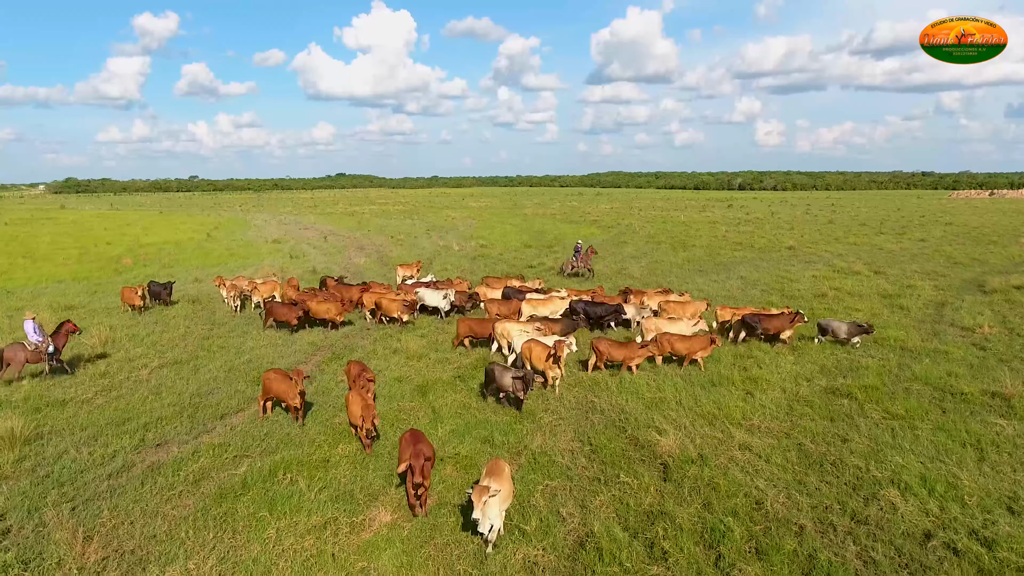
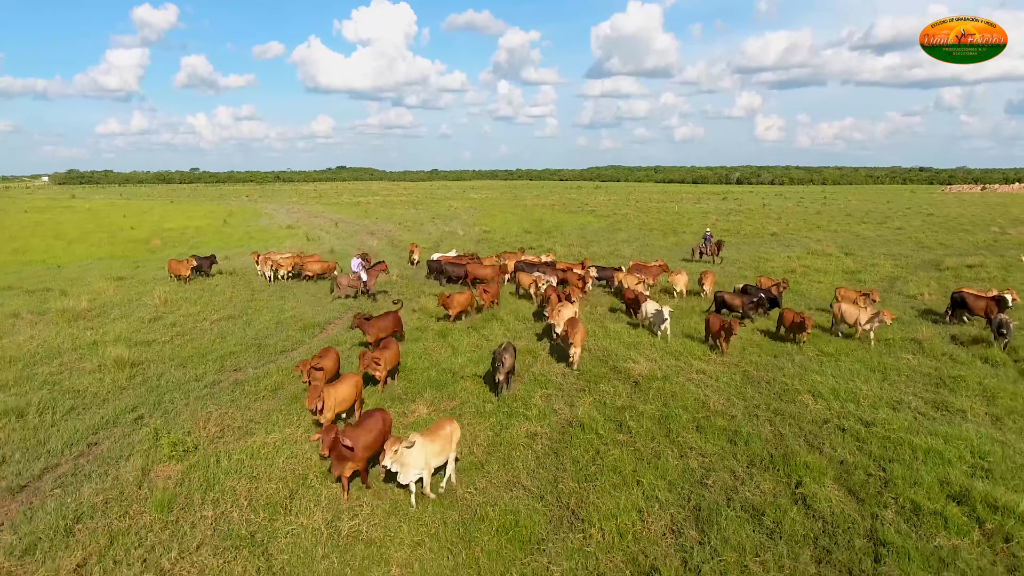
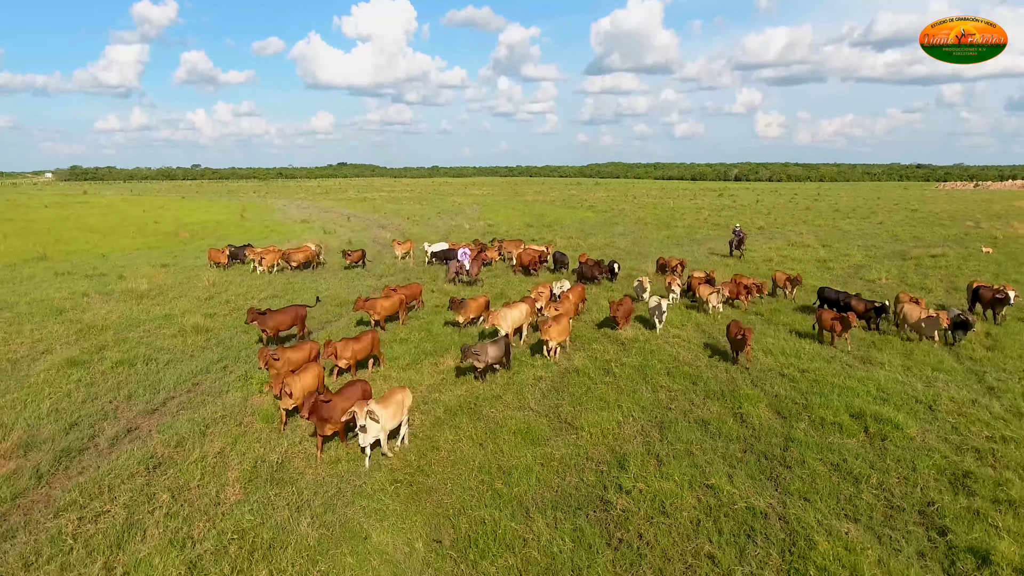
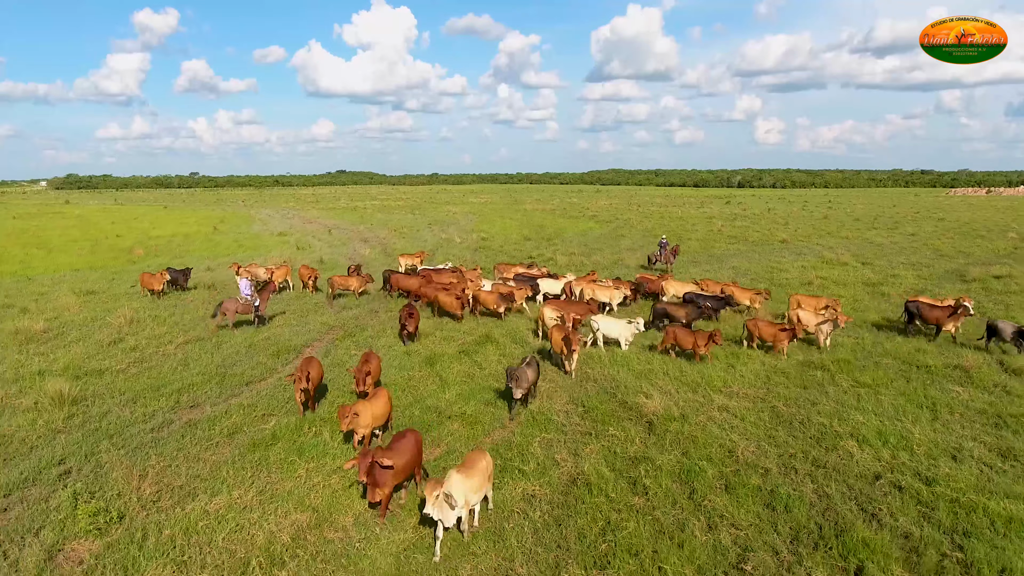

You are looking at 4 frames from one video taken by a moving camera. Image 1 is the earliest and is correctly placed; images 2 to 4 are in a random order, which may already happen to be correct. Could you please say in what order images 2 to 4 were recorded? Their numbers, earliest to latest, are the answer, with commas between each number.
4, 2, 3
